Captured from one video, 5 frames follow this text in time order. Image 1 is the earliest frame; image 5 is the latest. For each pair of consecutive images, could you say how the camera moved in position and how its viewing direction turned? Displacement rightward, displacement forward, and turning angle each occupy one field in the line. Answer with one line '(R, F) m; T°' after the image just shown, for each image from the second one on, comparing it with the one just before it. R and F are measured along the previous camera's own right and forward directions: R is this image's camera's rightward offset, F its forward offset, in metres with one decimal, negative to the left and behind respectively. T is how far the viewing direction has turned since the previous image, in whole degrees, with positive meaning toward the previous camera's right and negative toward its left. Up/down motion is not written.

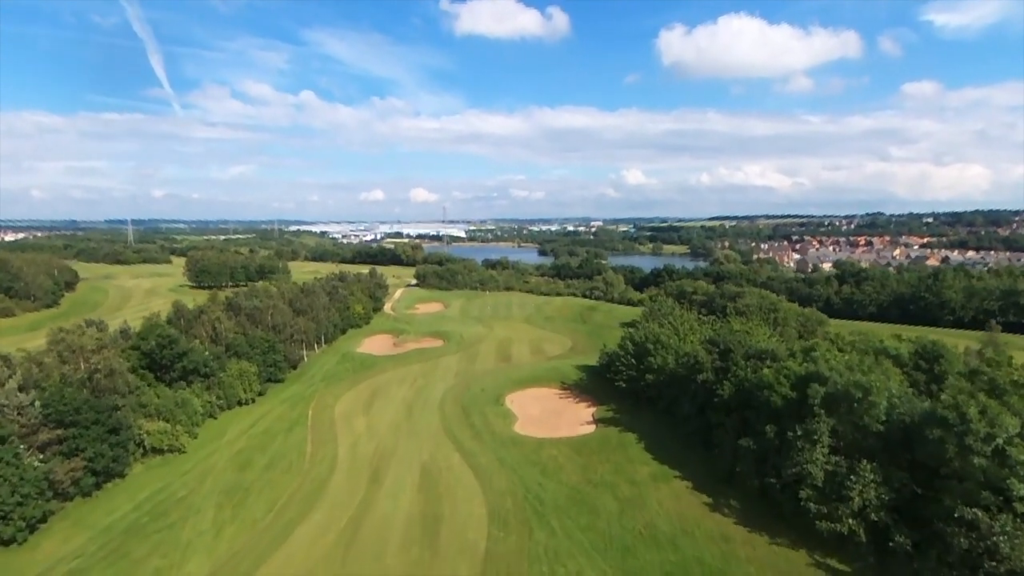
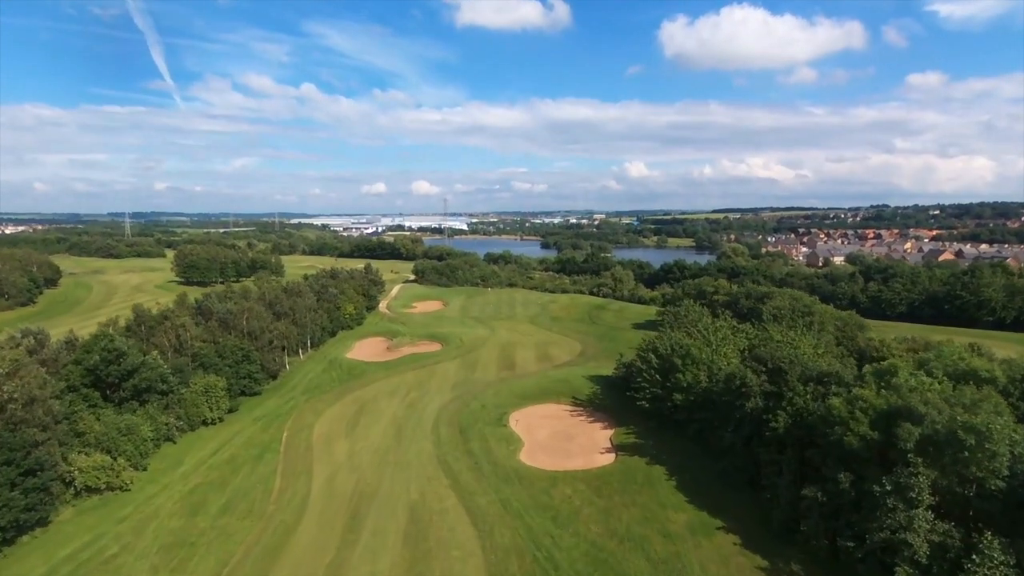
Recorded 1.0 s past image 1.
(-0.2, +5.9) m; 0°
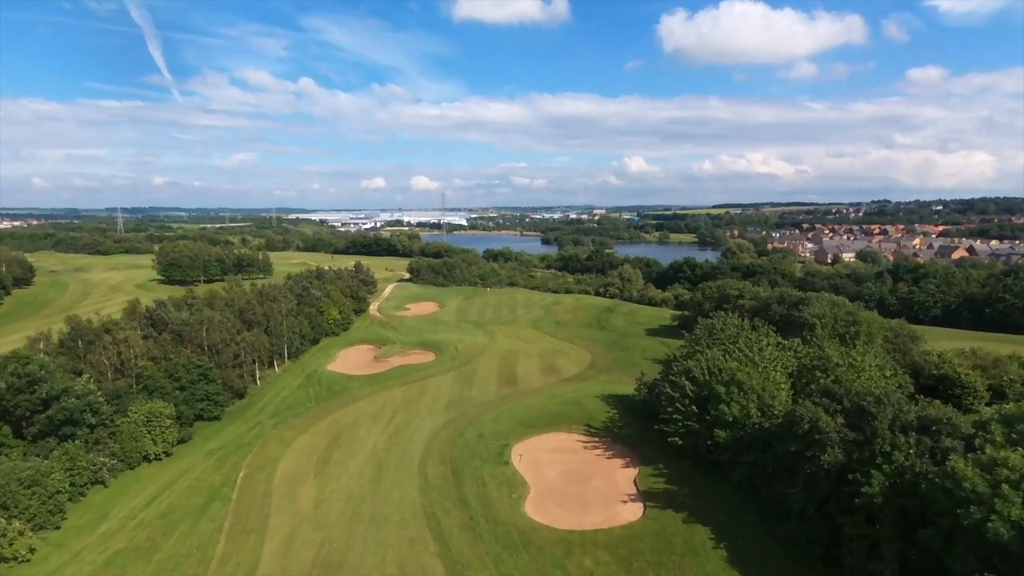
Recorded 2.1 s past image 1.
(-0.2, +6.6) m; 0°
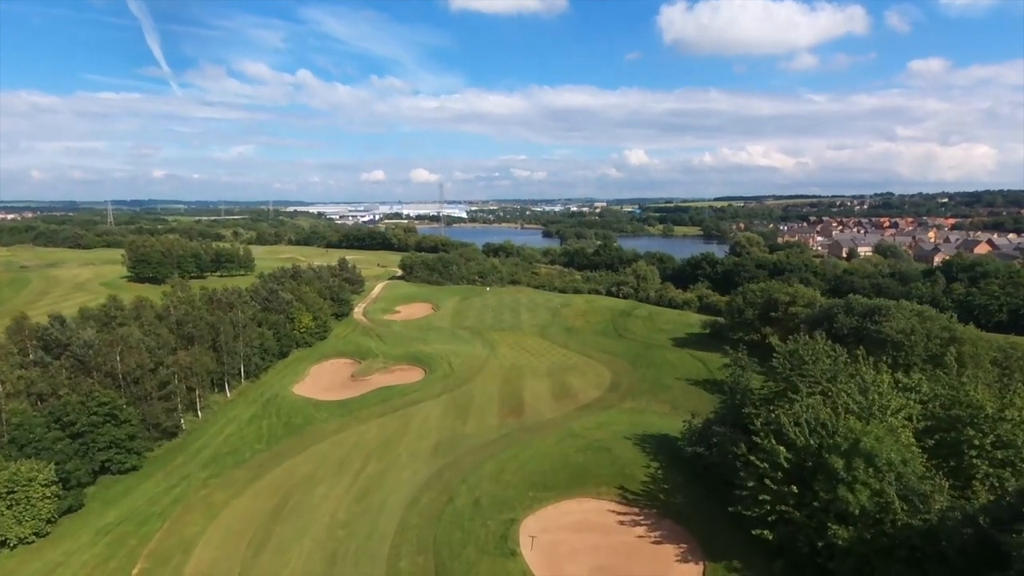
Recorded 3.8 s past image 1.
(-0.3, +9.7) m; 0°
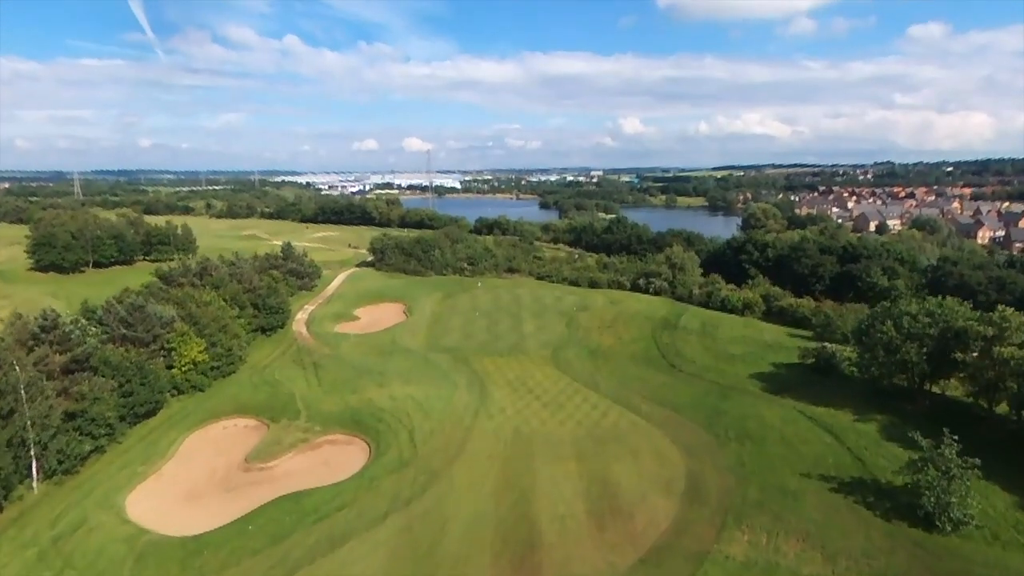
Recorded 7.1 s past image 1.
(-0.4, +20.0) m; +1°
